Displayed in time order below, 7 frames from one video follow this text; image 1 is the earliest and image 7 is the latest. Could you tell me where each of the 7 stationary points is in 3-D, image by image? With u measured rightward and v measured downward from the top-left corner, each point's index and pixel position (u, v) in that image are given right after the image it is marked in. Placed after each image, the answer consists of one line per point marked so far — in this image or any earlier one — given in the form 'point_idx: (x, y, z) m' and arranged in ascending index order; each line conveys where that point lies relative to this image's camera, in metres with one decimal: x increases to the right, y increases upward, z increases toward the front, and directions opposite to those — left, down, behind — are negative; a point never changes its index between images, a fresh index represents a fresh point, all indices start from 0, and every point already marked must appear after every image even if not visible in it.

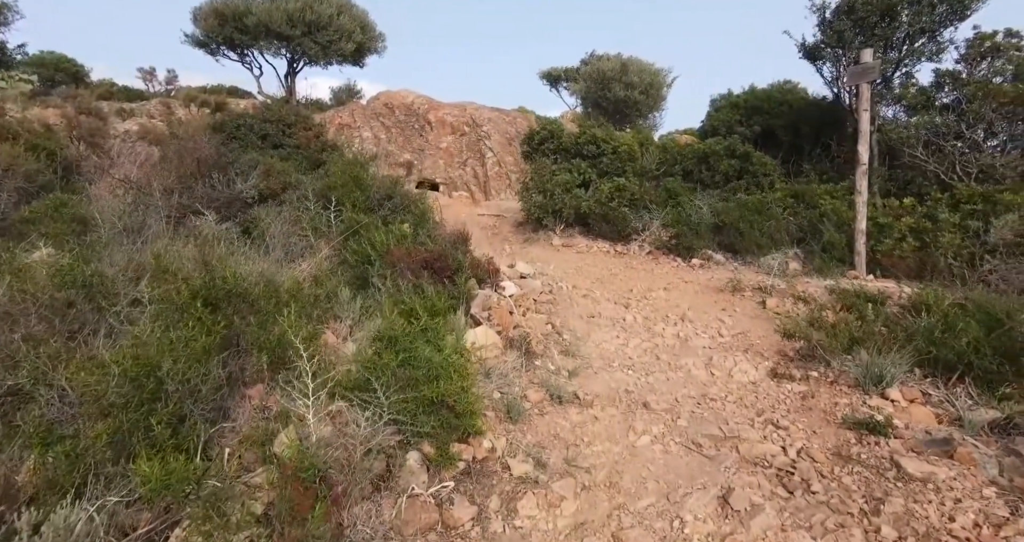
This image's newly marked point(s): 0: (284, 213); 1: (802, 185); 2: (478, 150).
0: (-3.1, +0.8, +7.0) m
1: (+5.4, +1.6, +9.5) m
2: (-1.2, +4.7, +20.3) m
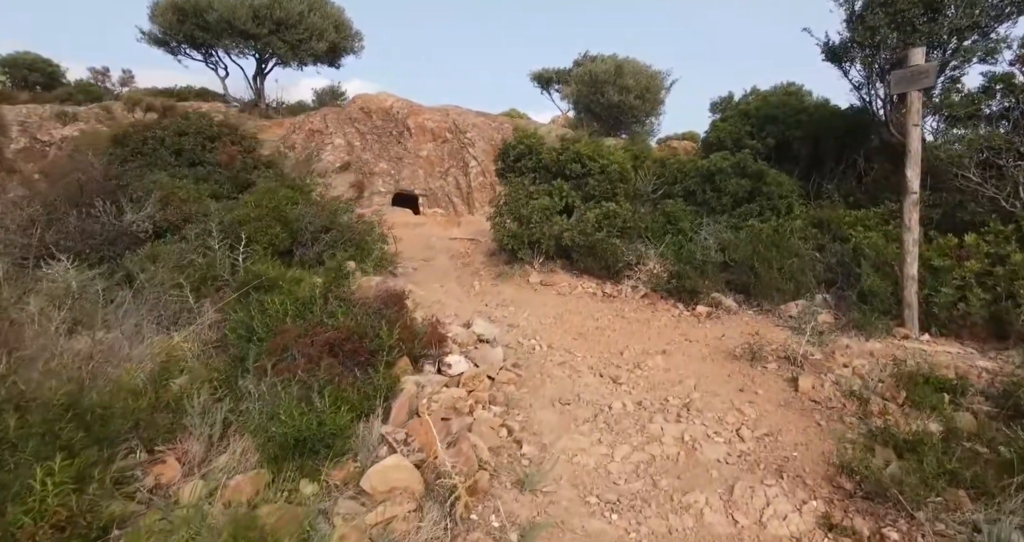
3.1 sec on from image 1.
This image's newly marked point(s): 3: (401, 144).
0: (-3.6, +0.2, +5.4) m
1: (+4.9, +0.9, +8.0) m
2: (-1.8, +4.1, +18.8) m
3: (-4.0, +4.7, +18.9) m
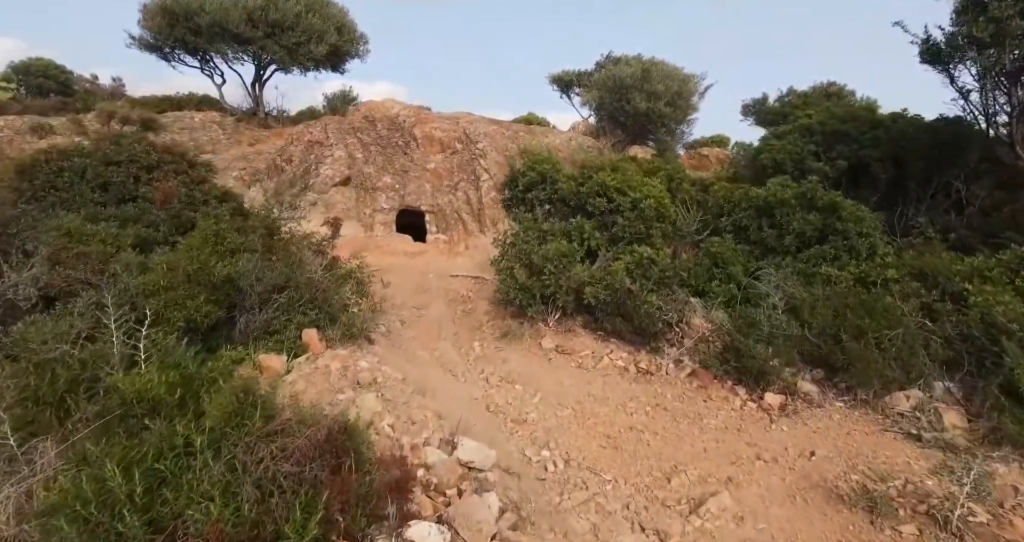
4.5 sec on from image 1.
0: (-3.5, -0.6, +3.9) m
1: (+5.0, +0.2, +6.2) m
2: (-1.3, +3.3, +17.2) m
3: (-3.6, +3.9, +17.4) m
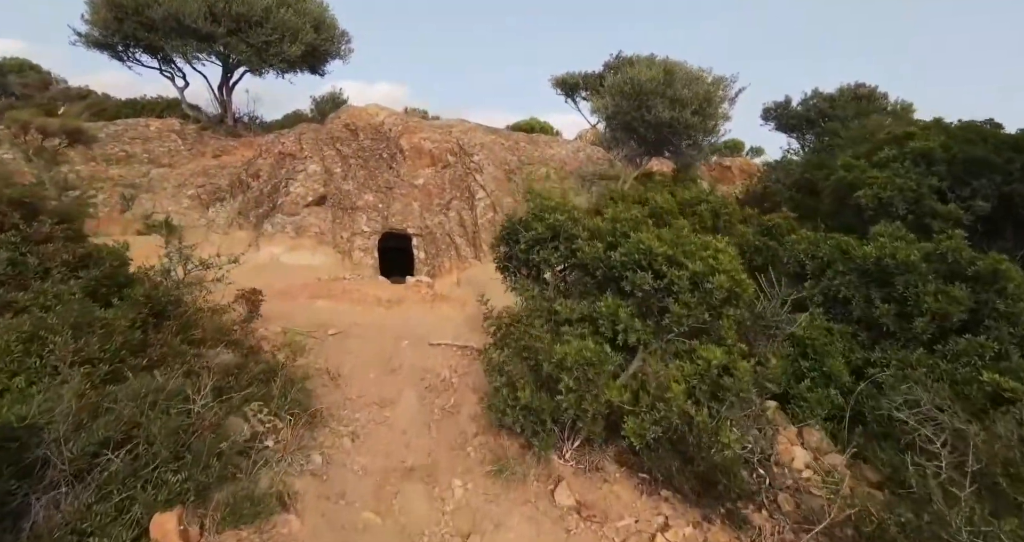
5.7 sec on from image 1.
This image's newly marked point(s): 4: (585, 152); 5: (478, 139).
0: (-3.6, -1.4, +1.7) m
1: (+5.0, -0.7, +4.0) m
2: (-1.3, +2.4, +15.0) m
3: (-3.6, +3.0, +15.2) m
4: (+2.4, +4.0, +17.3) m
5: (-1.0, +4.1, +15.9) m
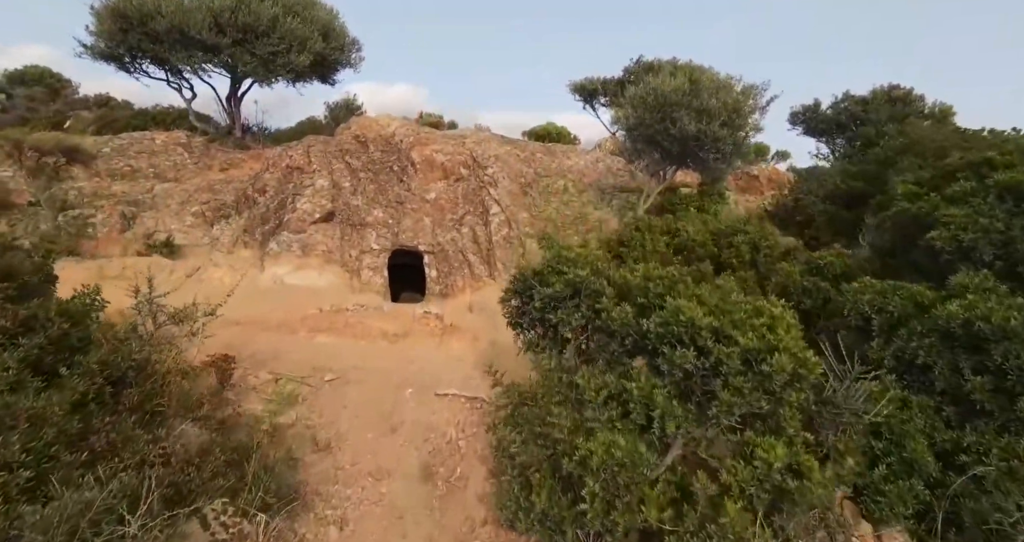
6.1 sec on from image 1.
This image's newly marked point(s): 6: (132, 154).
0: (-3.6, -1.9, +1.1) m
1: (+5.1, -1.2, +3.1) m
2: (-0.9, +1.9, +14.3) m
3: (-3.1, +2.5, +14.6) m
4: (+2.9, +3.5, +16.4) m
5: (-0.6, +3.5, +15.2) m
6: (-10.7, +3.3, +14.5) m
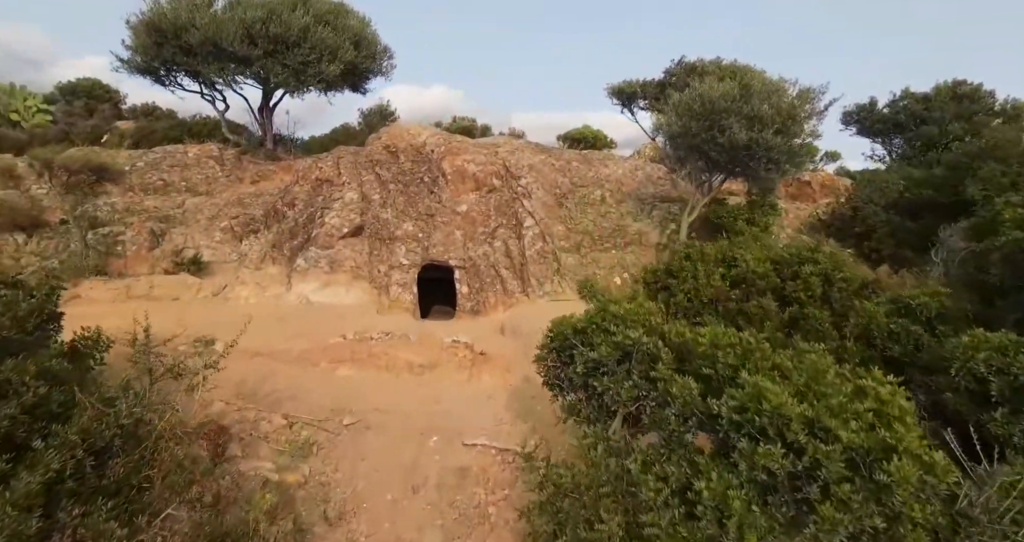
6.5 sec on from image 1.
0: (-3.5, -2.3, +0.6) m
1: (+5.2, -1.6, +2.1) m
2: (0.0, +1.4, +13.6) m
3: (-2.2, +2.0, +14.1) m
4: (+4.0, +3.0, +15.6) m
5: (+0.4, +3.1, +14.6) m
6: (-9.7, +2.9, +14.5) m
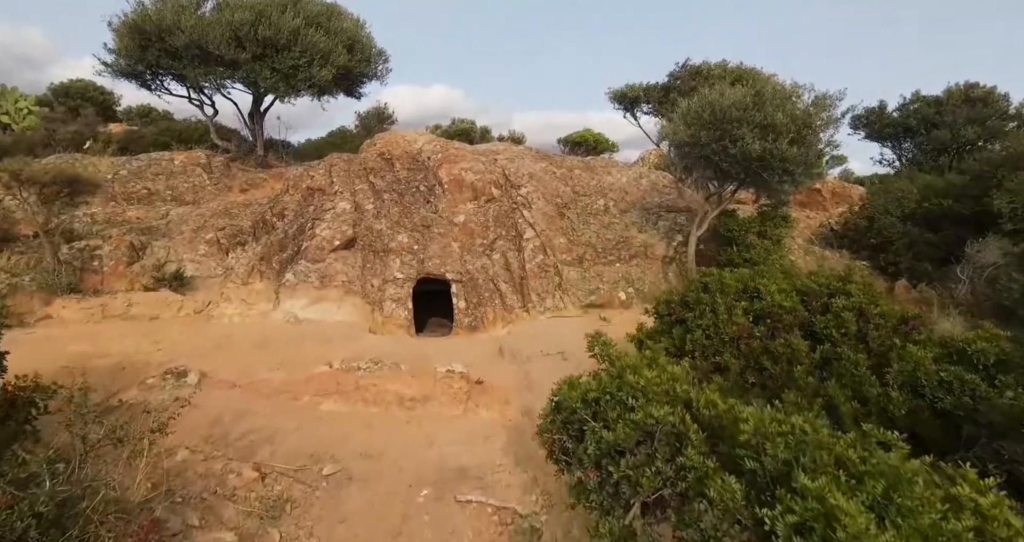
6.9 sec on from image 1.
0: (-3.5, -2.7, 0.0) m
1: (+5.2, -2.0, +1.5) m
2: (0.0, +1.1, +13.0) m
3: (-2.2, +1.7, +13.5) m
4: (+4.0, +2.7, +14.9) m
5: (+0.4, +2.8, +14.0) m
6: (-9.7, +2.6, +13.9) m
